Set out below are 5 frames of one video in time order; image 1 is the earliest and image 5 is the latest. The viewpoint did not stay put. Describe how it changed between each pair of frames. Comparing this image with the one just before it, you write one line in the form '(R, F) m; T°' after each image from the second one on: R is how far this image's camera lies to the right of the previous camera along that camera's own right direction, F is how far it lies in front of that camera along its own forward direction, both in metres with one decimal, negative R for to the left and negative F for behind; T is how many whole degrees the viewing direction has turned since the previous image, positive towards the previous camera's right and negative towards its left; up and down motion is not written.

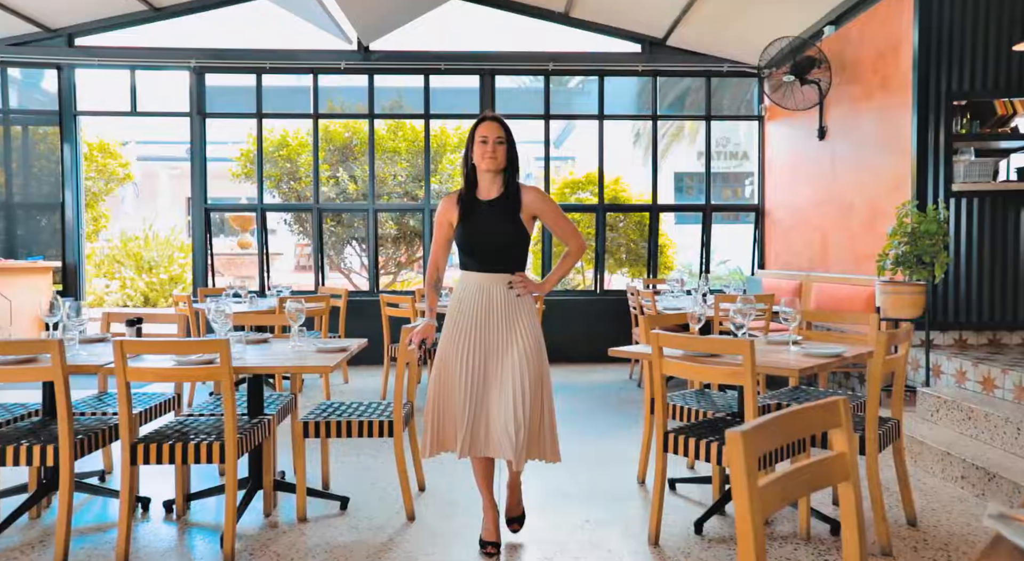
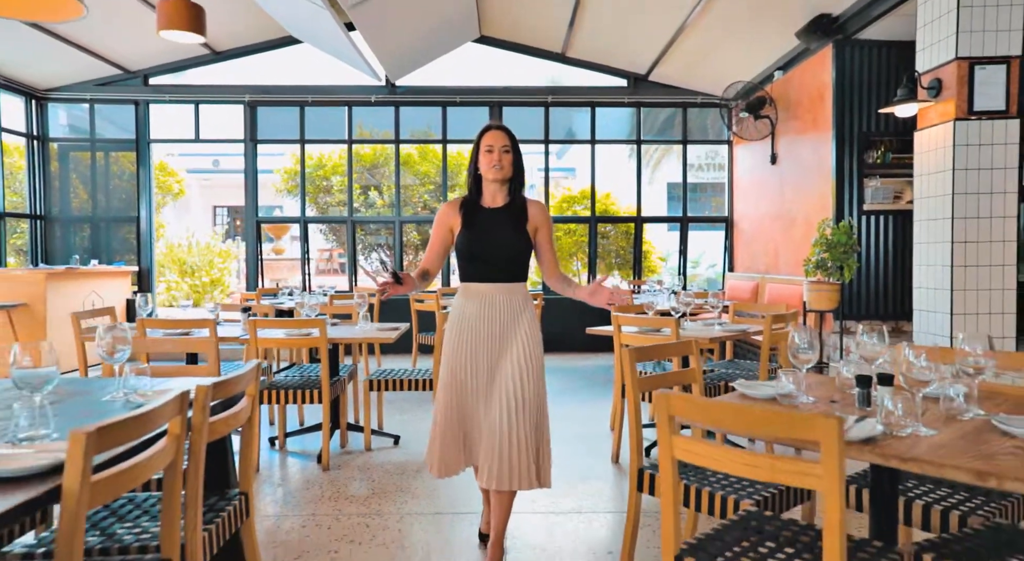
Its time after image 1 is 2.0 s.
(0.0, -1.3) m; -1°
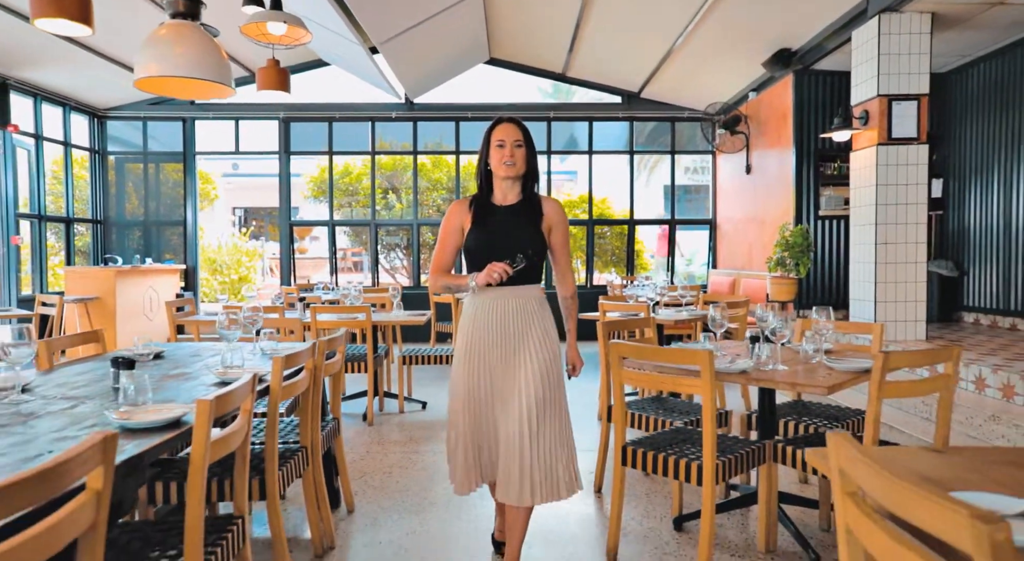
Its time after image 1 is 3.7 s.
(0.0, -1.0) m; -1°
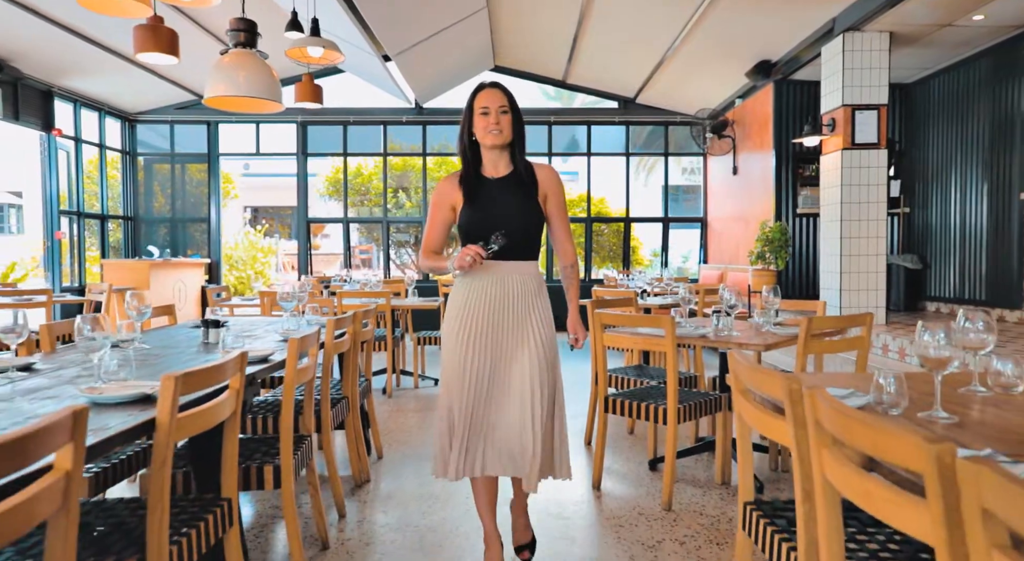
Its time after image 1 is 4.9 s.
(0.0, -0.6) m; 0°
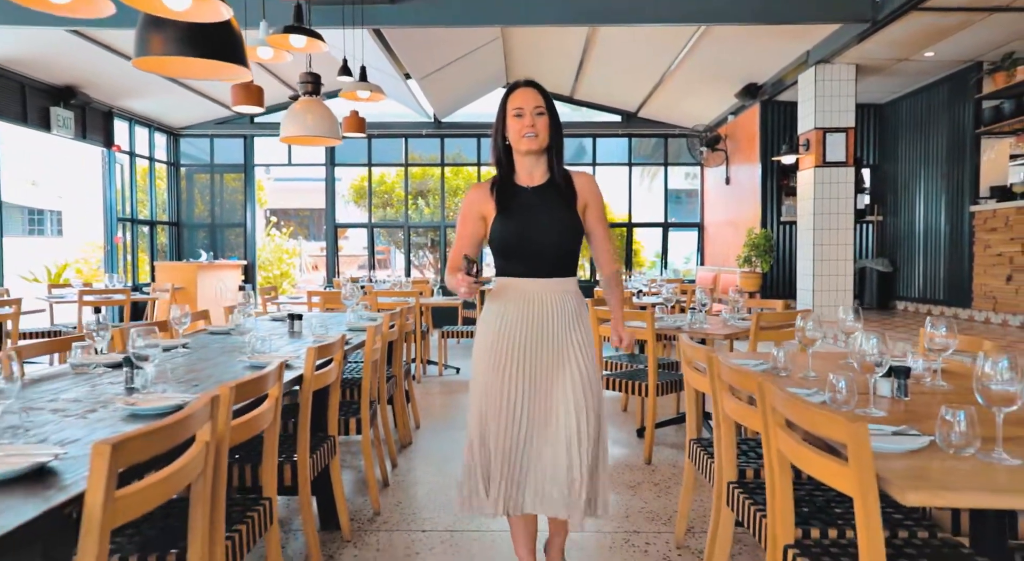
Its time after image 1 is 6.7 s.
(0.0, -0.9) m; -1°
